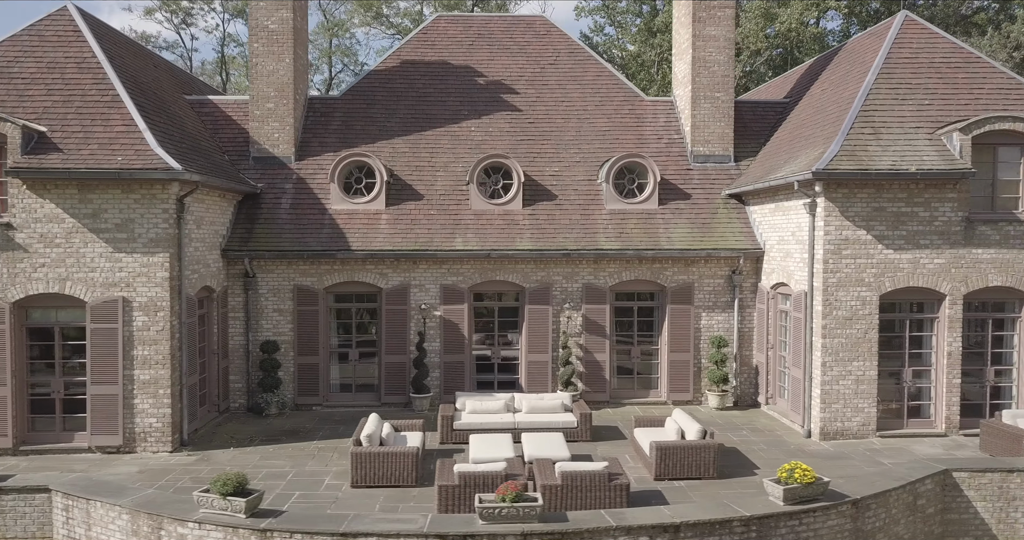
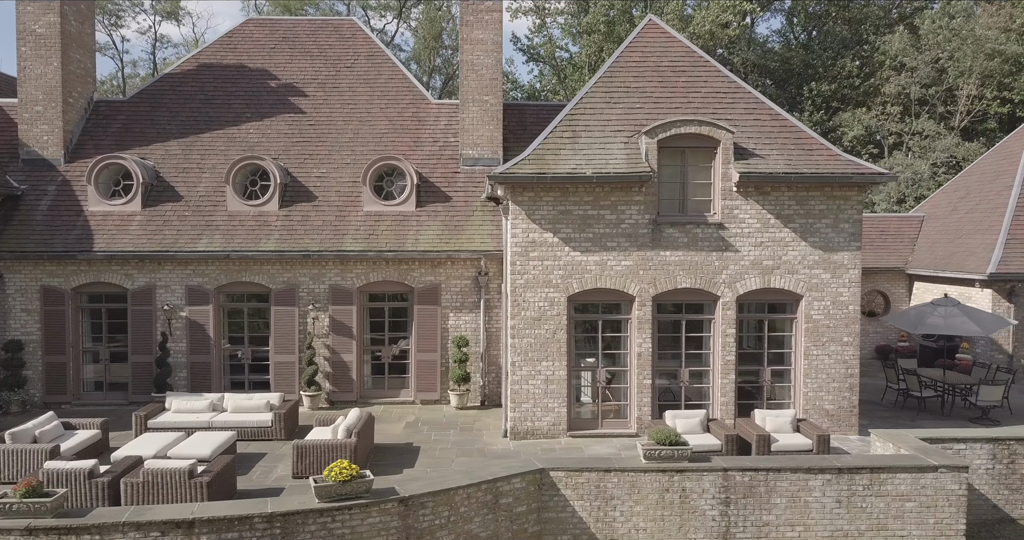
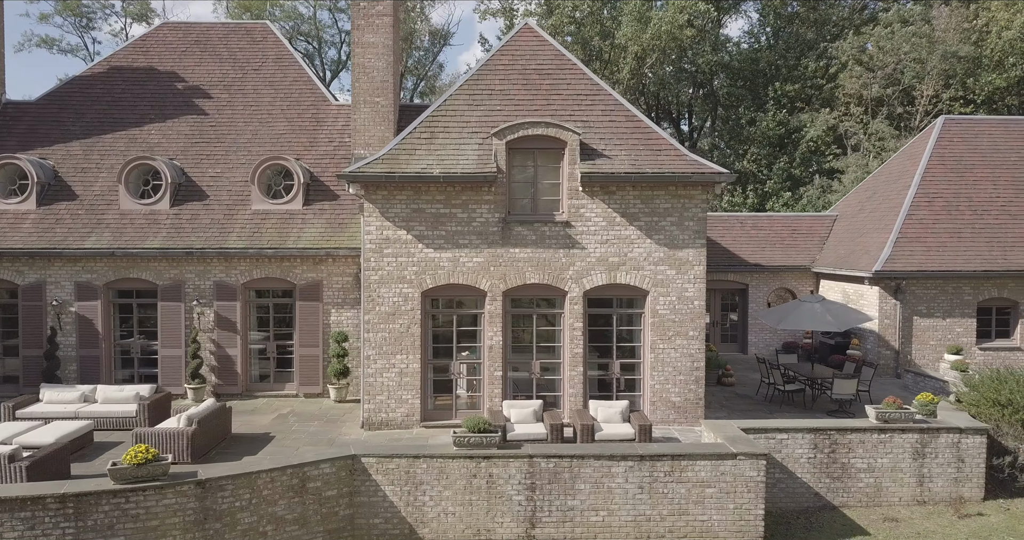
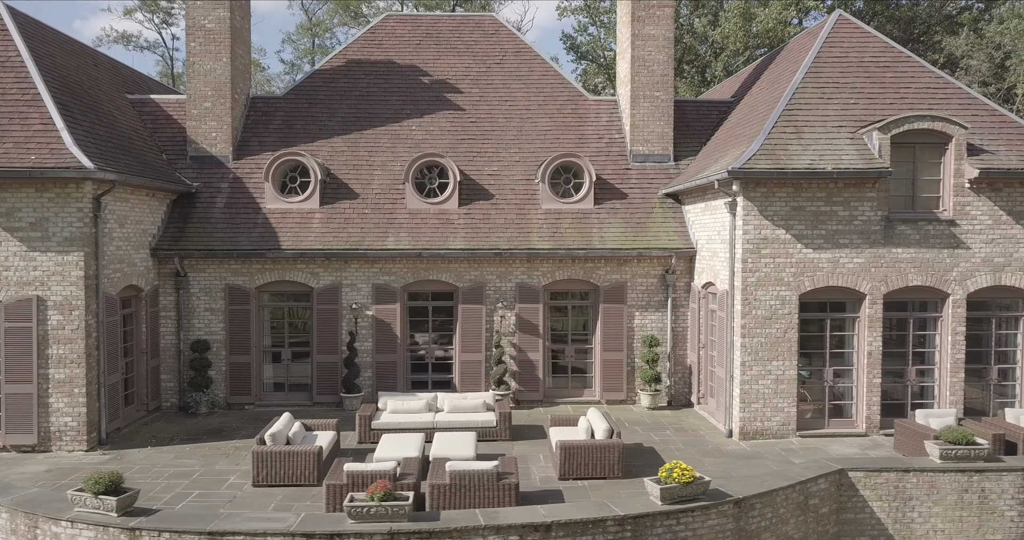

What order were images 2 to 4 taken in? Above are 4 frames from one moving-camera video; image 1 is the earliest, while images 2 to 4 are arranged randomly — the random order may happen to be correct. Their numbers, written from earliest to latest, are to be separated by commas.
4, 2, 3
